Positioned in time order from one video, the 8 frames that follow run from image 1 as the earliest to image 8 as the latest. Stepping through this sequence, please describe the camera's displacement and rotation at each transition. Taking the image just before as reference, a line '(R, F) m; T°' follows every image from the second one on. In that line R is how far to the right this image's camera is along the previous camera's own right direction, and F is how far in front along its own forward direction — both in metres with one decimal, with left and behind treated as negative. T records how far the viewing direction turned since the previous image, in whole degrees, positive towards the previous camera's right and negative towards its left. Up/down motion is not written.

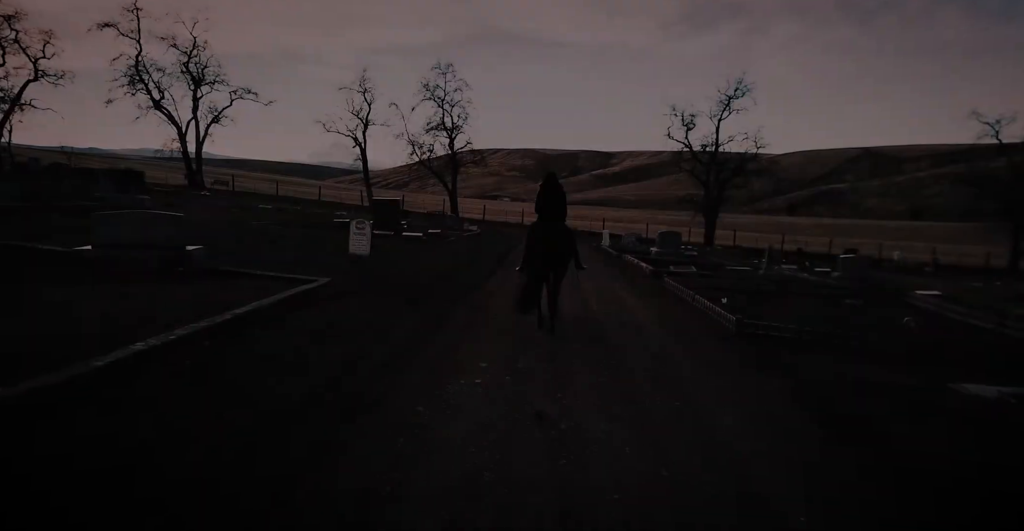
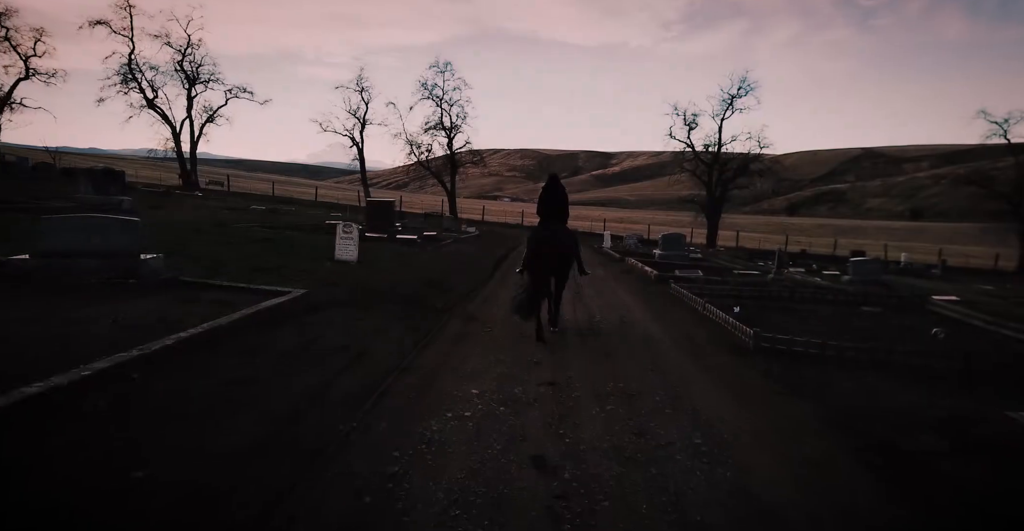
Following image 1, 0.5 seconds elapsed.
(+0.1, +1.0) m; 0°
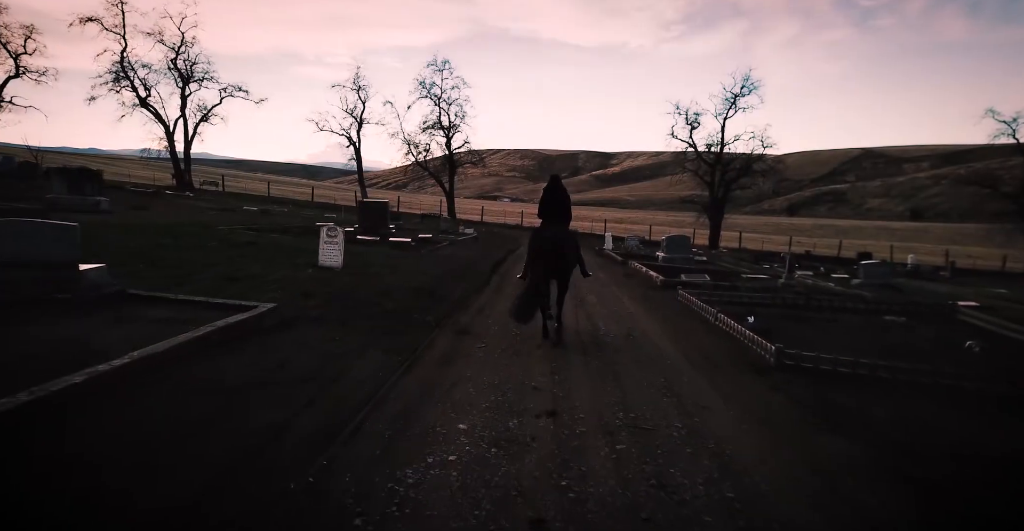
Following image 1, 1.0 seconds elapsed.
(+0.1, +1.0) m; 0°
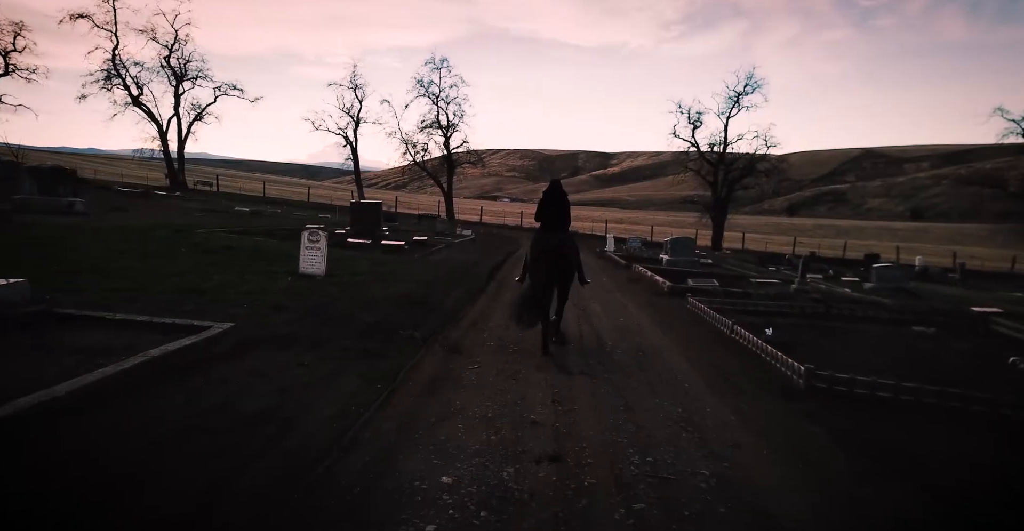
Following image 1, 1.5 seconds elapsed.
(0.0, +1.0) m; 0°
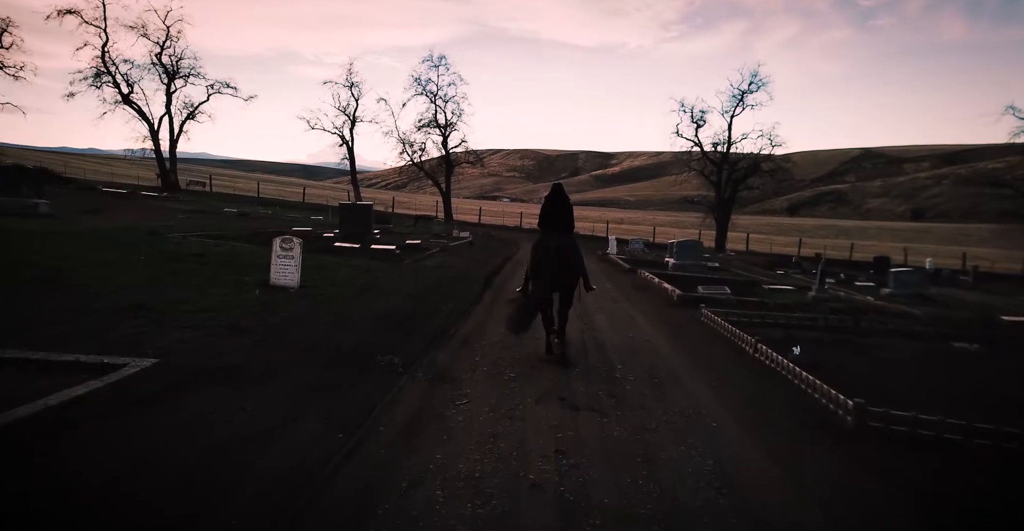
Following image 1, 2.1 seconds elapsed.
(+0.1, +1.3) m; 0°
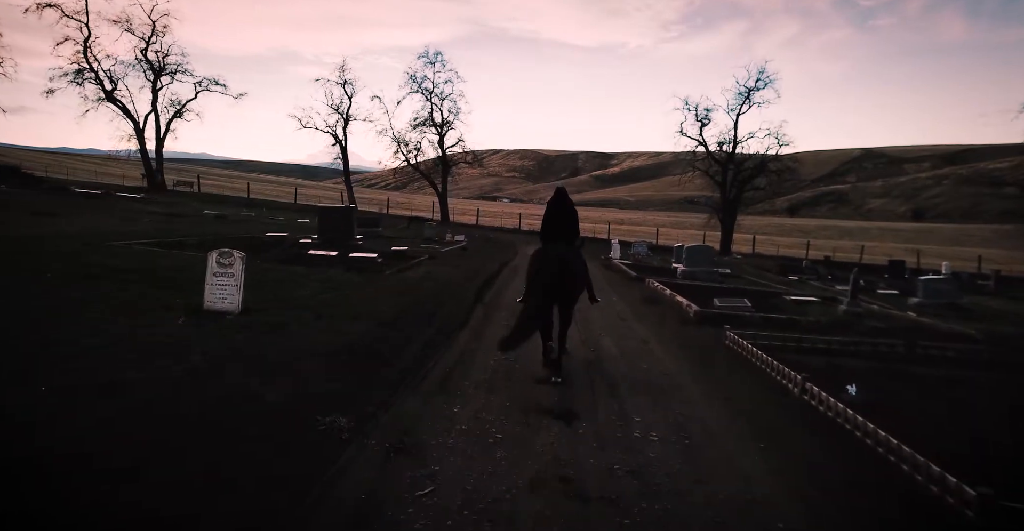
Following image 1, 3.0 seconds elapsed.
(+0.1, +2.0) m; 0°
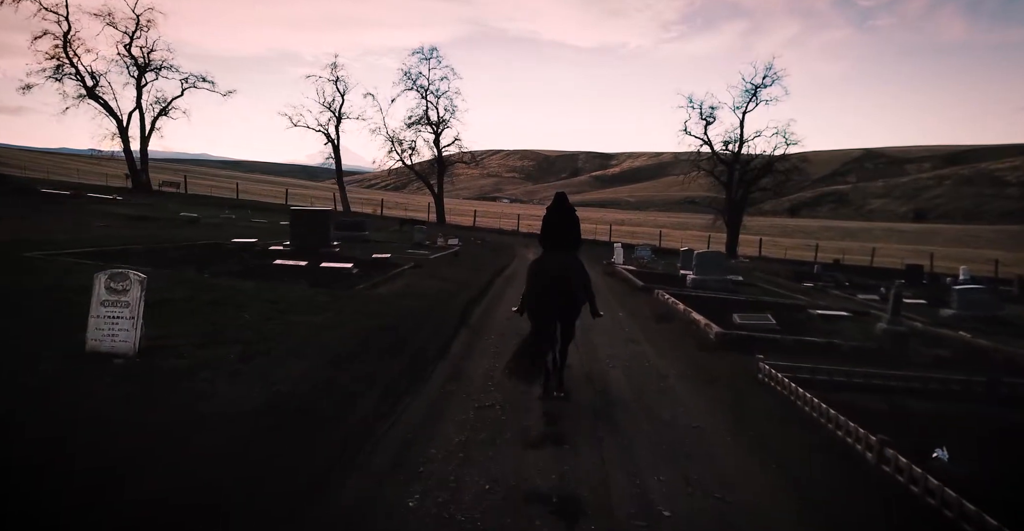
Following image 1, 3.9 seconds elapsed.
(+0.2, +2.0) m; 0°
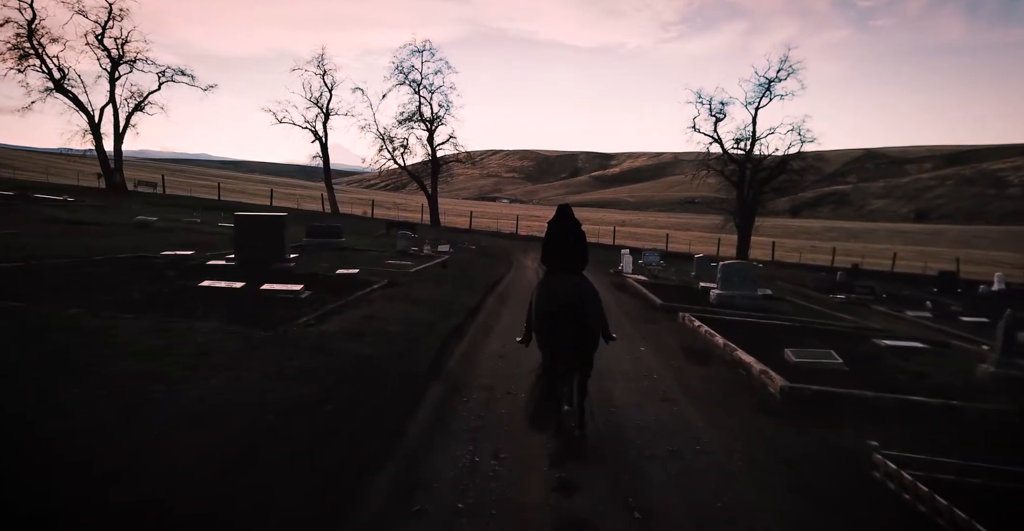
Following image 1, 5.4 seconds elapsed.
(+0.1, +3.3) m; 0°
